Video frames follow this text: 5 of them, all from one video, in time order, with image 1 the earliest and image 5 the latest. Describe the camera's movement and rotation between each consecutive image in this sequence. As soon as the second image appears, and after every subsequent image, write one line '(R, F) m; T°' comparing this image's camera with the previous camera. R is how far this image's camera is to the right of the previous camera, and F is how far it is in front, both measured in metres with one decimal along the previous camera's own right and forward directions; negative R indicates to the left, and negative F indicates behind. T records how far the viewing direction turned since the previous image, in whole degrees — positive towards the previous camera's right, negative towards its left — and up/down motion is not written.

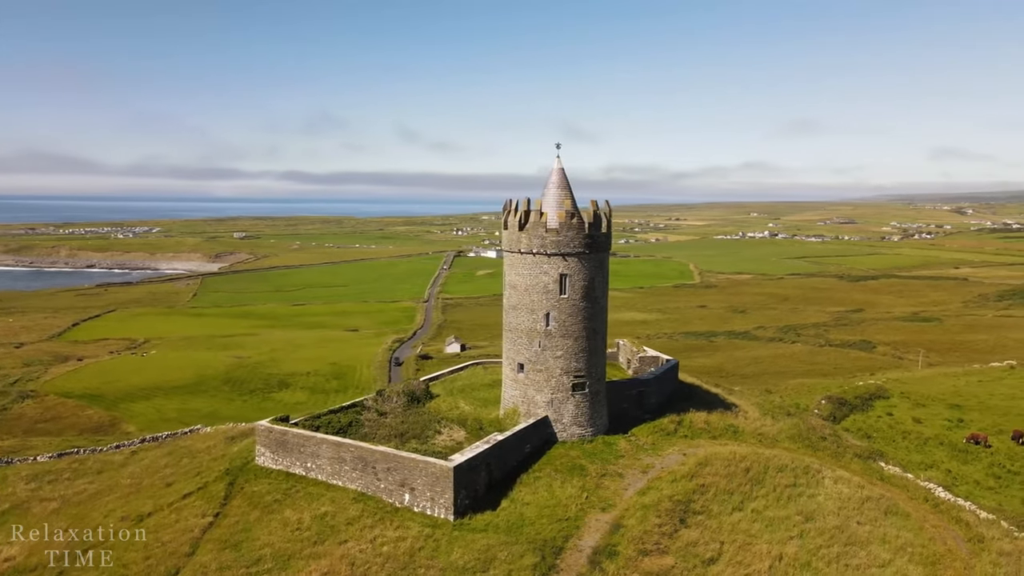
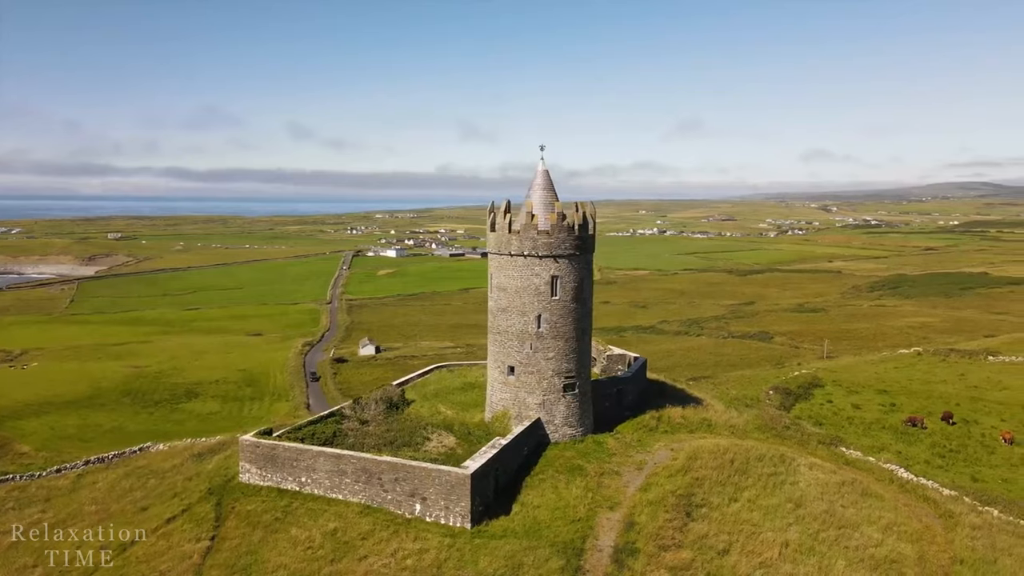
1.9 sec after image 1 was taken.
(-2.7, +0.3) m; +8°
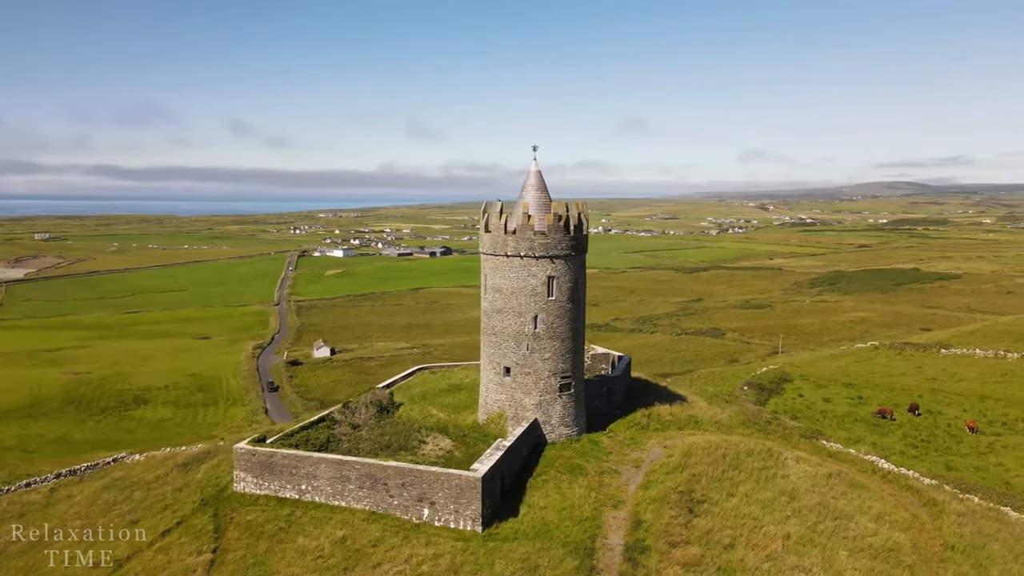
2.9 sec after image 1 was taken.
(-1.5, +0.1) m; +4°
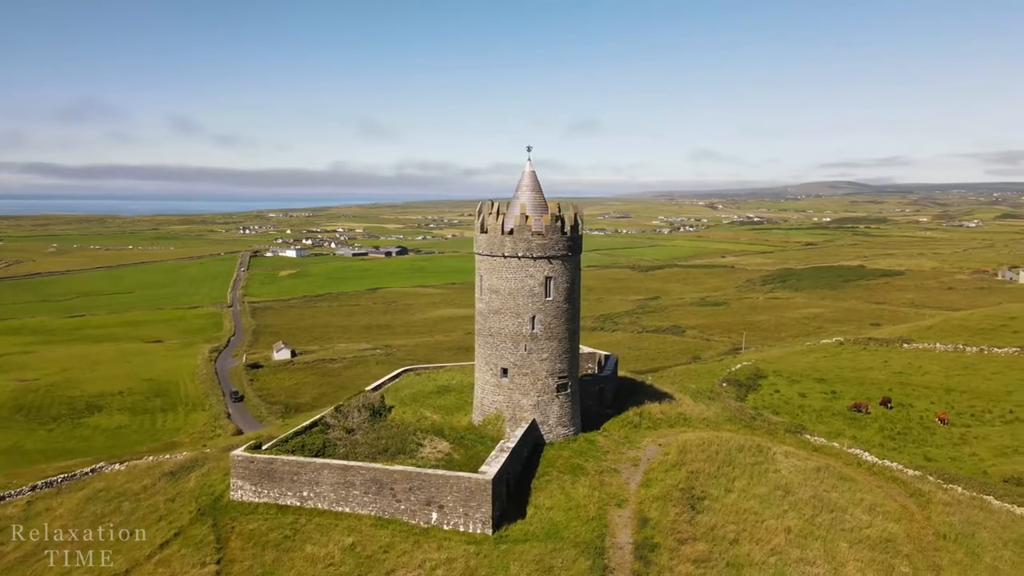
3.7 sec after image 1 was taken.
(-1.3, +0.1) m; +3°
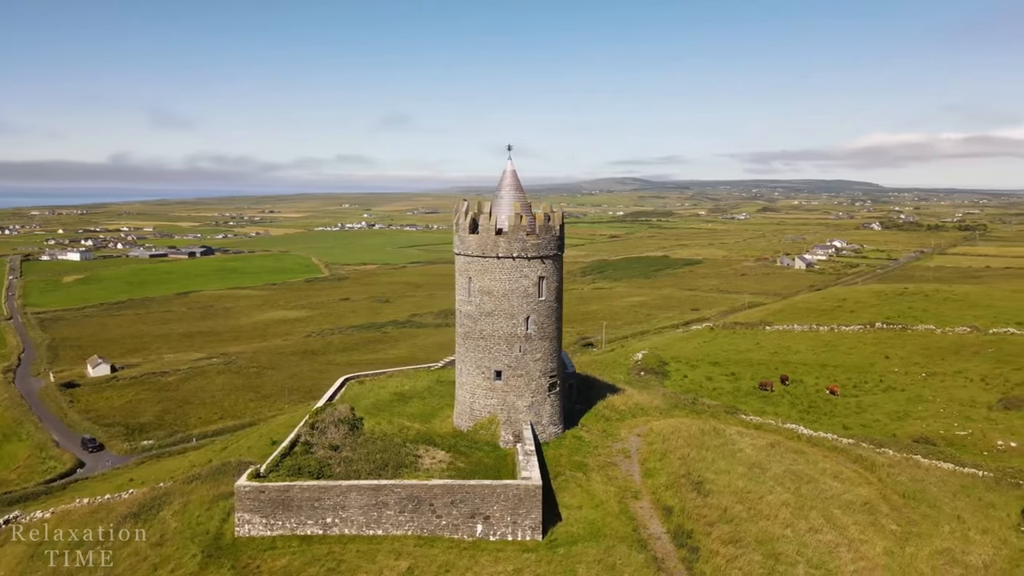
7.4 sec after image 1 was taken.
(-5.2, +0.9) m; +14°
